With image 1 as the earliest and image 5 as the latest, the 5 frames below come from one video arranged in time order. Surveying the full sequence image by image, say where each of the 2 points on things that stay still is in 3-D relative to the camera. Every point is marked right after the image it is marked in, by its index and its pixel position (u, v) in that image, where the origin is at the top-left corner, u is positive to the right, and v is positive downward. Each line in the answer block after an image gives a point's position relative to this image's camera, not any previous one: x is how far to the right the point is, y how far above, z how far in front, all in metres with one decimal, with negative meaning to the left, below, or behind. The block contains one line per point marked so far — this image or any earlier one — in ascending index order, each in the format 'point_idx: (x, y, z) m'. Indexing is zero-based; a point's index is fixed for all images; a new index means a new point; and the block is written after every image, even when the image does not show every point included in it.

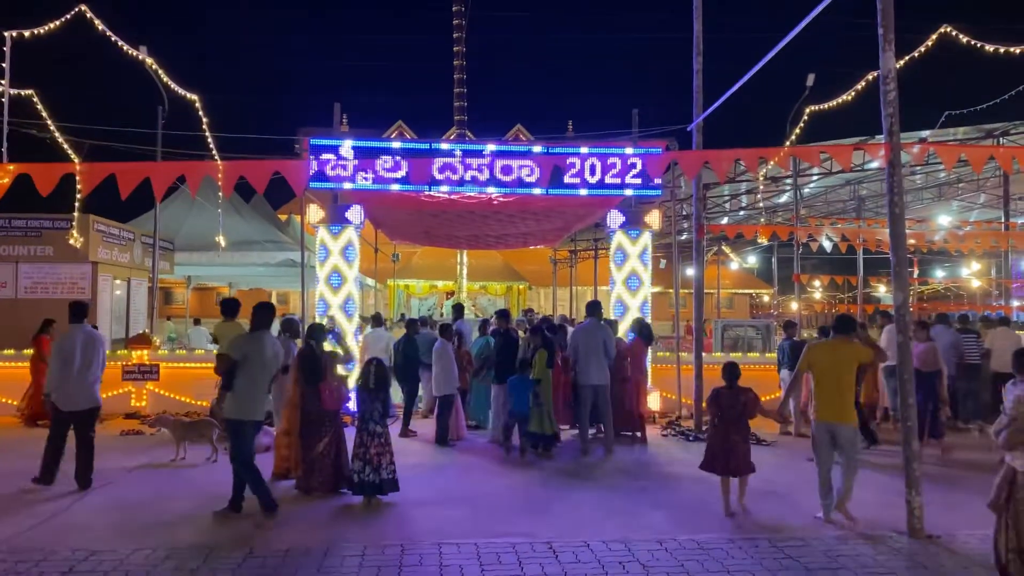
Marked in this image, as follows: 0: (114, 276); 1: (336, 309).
0: (-6.2, +0.2, +13.0) m
1: (-2.3, -0.3, +10.7) m
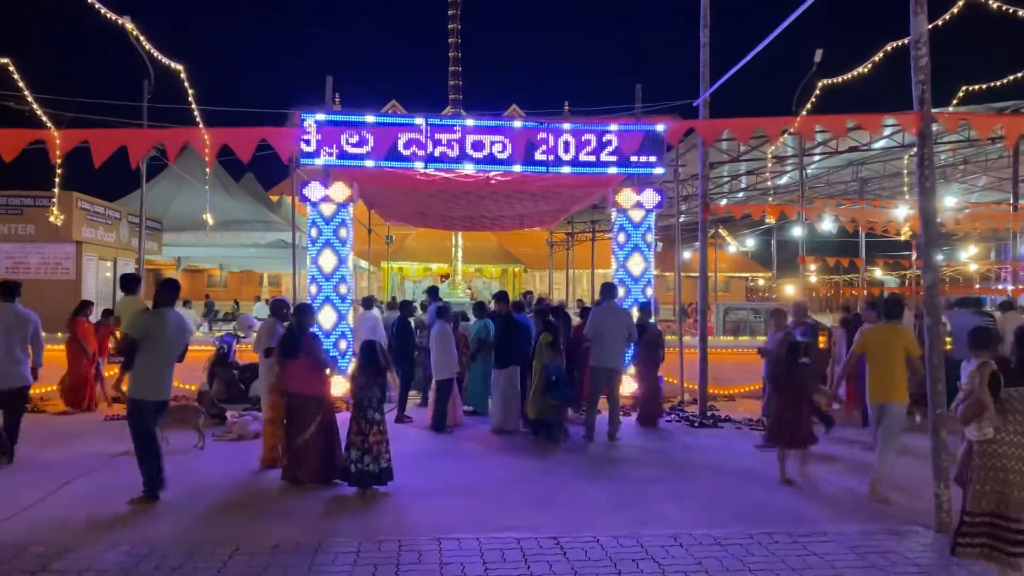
0: (-6.2, +0.5, +12.6) m
1: (-2.3, 0.0, +10.4) m
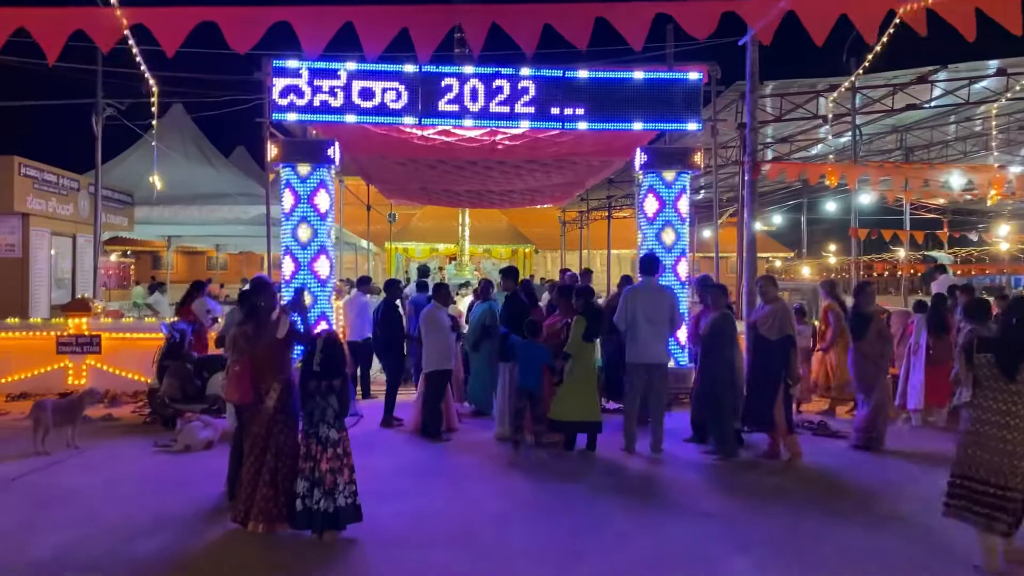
0: (-6.1, +0.7, +11.1) m
1: (-2.2, +0.2, +8.8) m
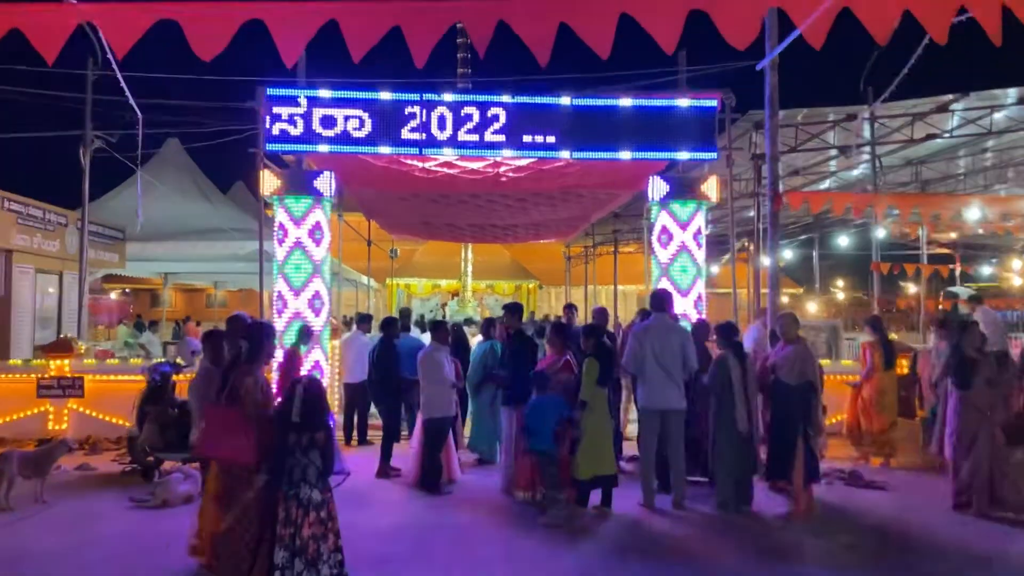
0: (-6.0, +0.2, +10.6) m
1: (-2.1, -0.2, +8.3) m
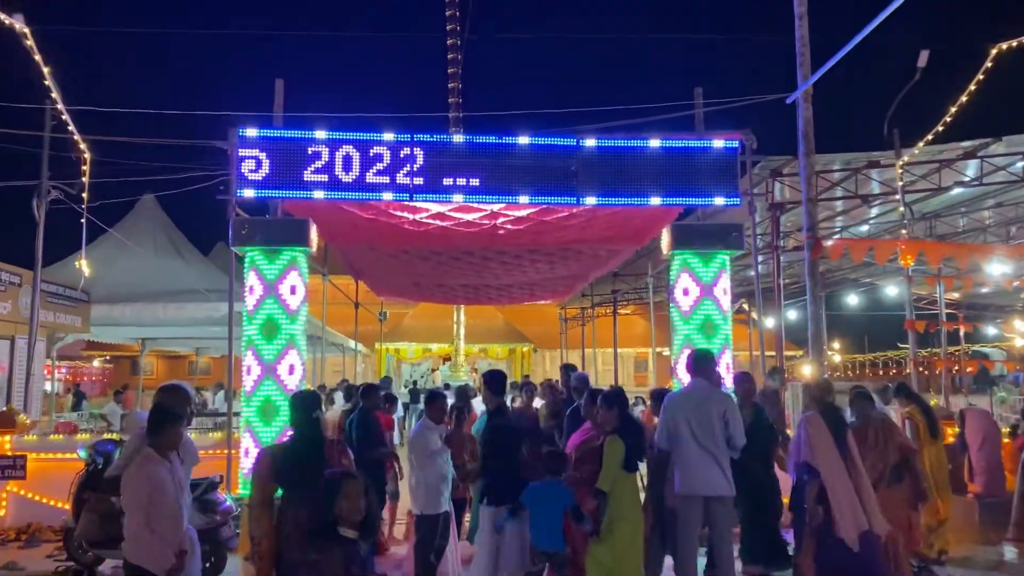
0: (-6.1, -0.5, +9.6) m
1: (-2.1, -0.8, +7.3) m
